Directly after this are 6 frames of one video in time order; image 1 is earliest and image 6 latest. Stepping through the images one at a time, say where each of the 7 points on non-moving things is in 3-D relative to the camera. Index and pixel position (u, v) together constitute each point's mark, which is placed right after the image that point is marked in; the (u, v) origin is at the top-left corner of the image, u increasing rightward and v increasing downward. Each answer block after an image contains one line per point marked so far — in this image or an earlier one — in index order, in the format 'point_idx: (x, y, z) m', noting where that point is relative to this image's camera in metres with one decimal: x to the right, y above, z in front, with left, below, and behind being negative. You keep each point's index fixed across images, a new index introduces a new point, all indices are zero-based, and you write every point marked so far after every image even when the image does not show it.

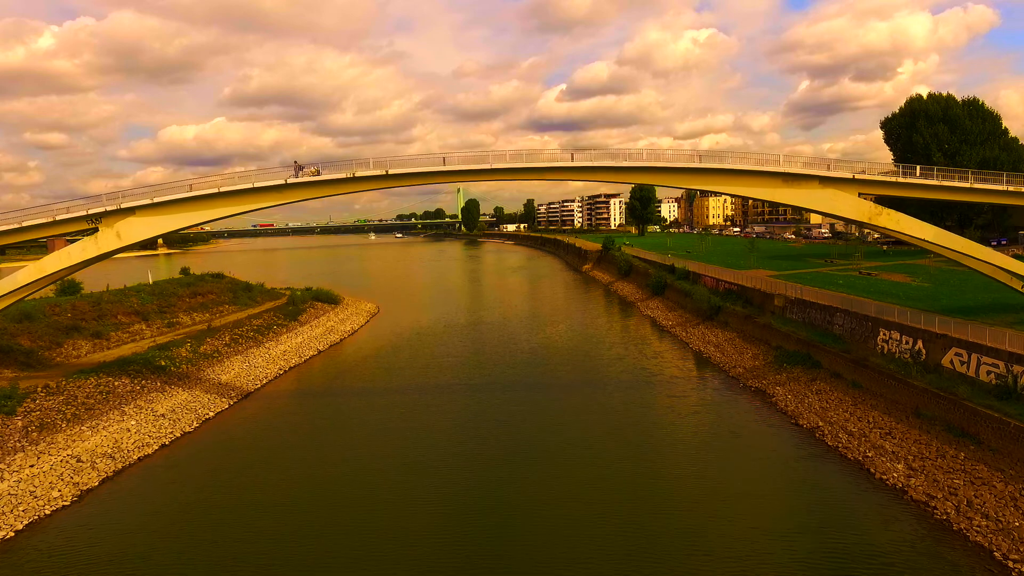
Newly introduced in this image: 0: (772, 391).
0: (+6.5, -2.6, +14.2) m
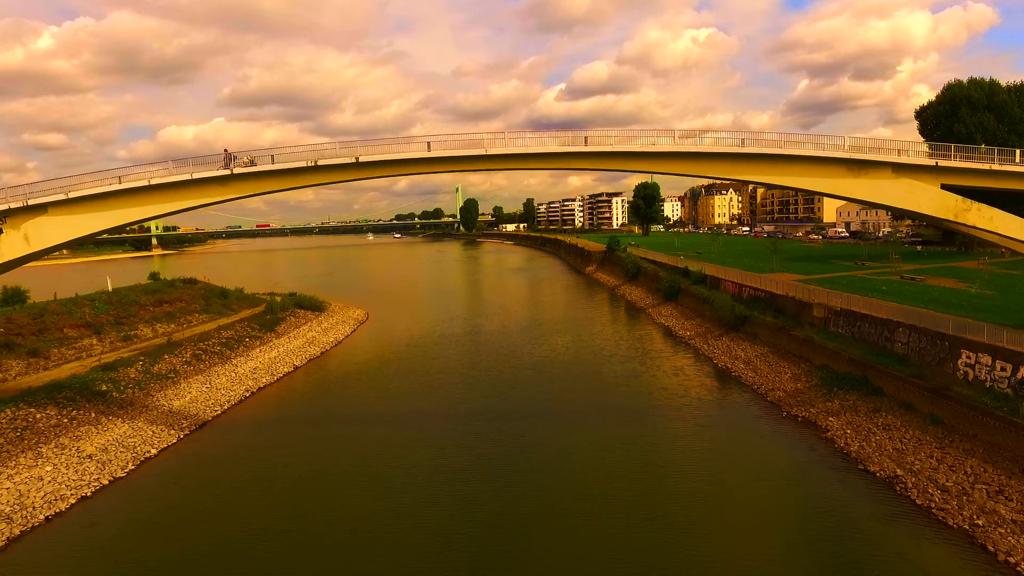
0: (+6.6, -2.8, +11.8) m
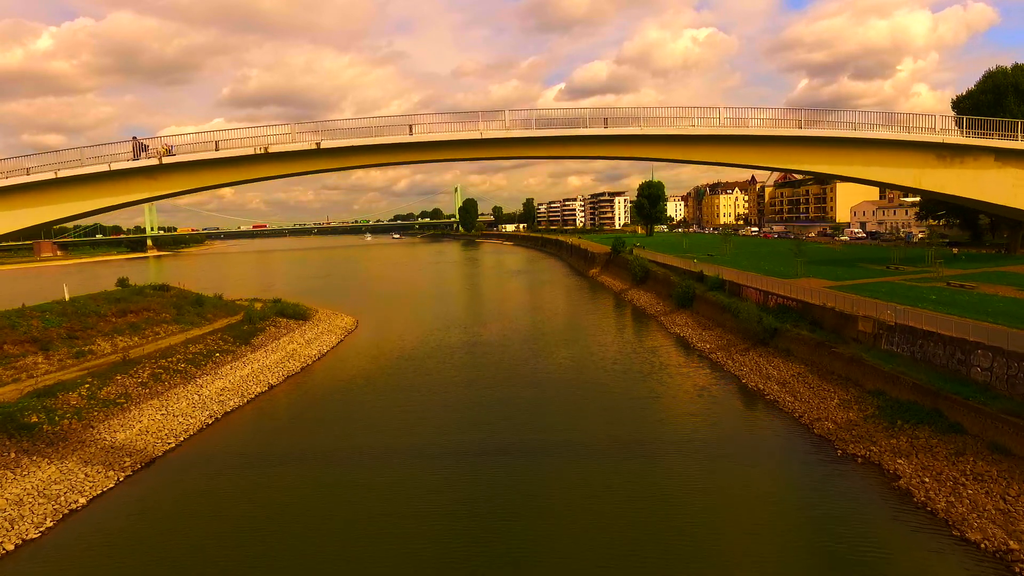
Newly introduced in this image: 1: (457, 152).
0: (+6.6, -3.1, +9.7) m
1: (-1.7, +4.2, +16.7) m
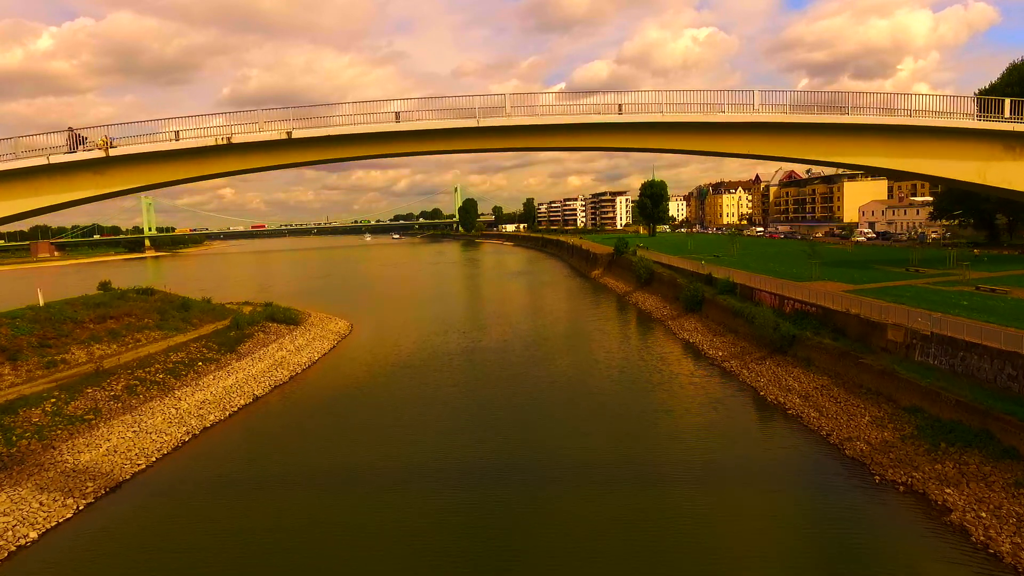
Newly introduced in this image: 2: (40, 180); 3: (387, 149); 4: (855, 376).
0: (+6.6, -3.2, +8.7) m
1: (-1.6, +4.1, +15.7) m
2: (-11.3, +2.6, +13.7) m
3: (-3.4, +3.8, +15.4) m
4: (+7.8, -2.0, +12.8) m
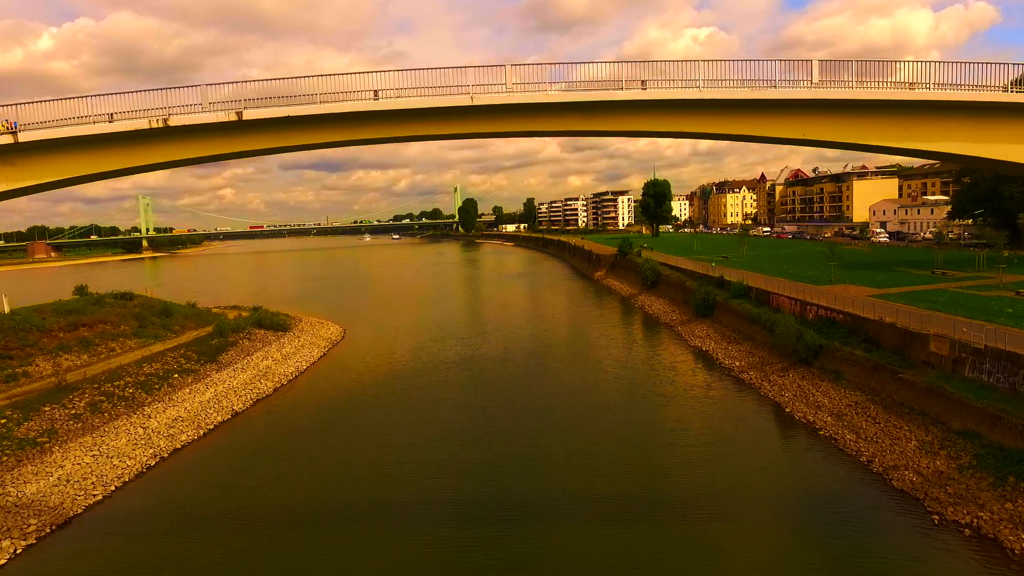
0: (+6.6, -3.4, +7.4) m
1: (-1.6, +3.9, +14.4) m
2: (-11.3, +2.4, +12.5) m
3: (-3.4, +3.7, +14.1) m
4: (+7.8, -2.2, +11.6) m
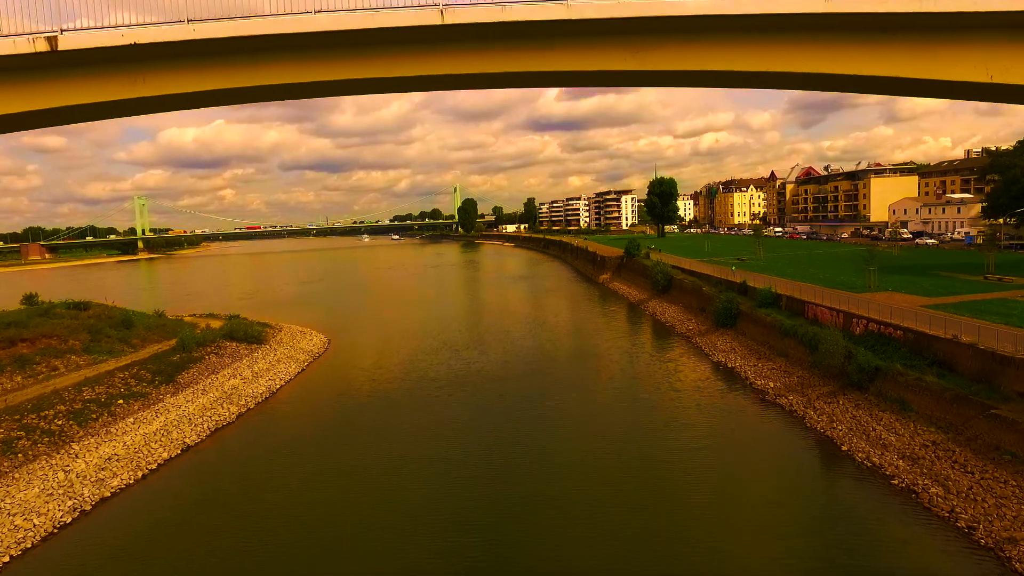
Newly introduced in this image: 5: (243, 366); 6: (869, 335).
0: (+6.6, -3.6, +5.2) m
1: (-1.6, +3.7, +12.2) m
2: (-11.3, +2.2, +10.2) m
3: (-3.4, +3.4, +11.9) m
4: (+7.8, -2.4, +9.3) m
5: (-8.5, -2.4, +17.9) m
6: (+8.5, -1.1, +13.5) m
